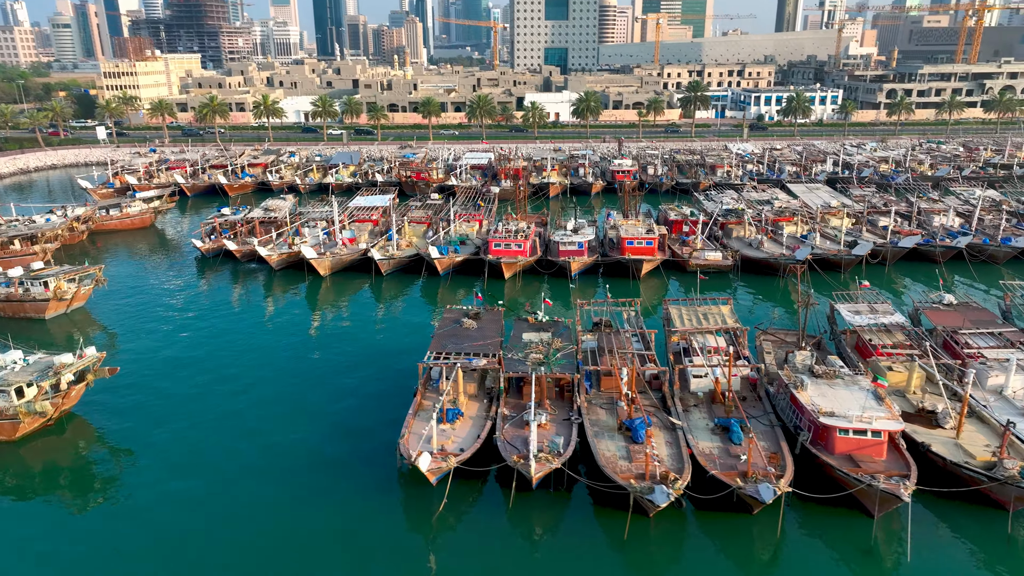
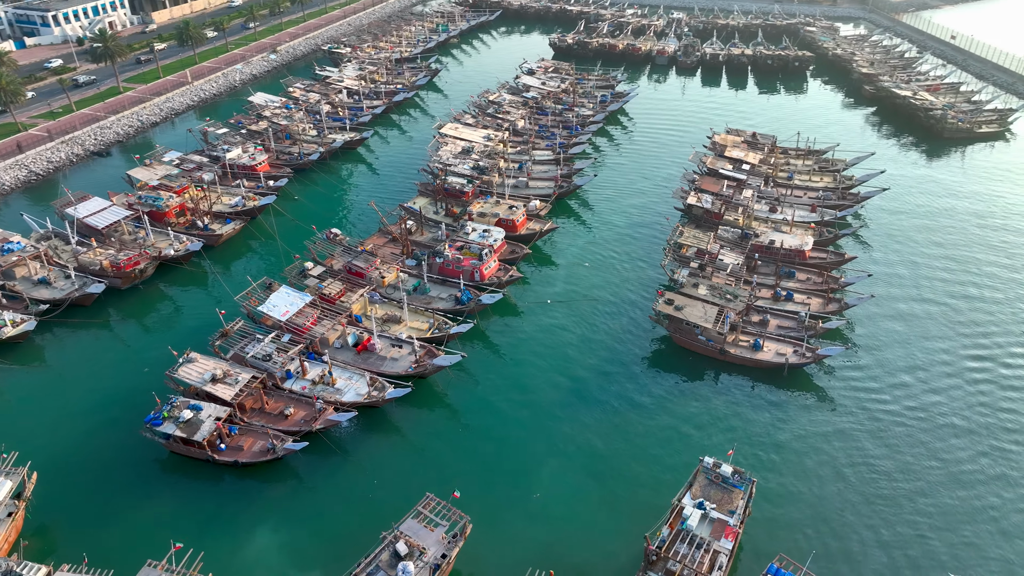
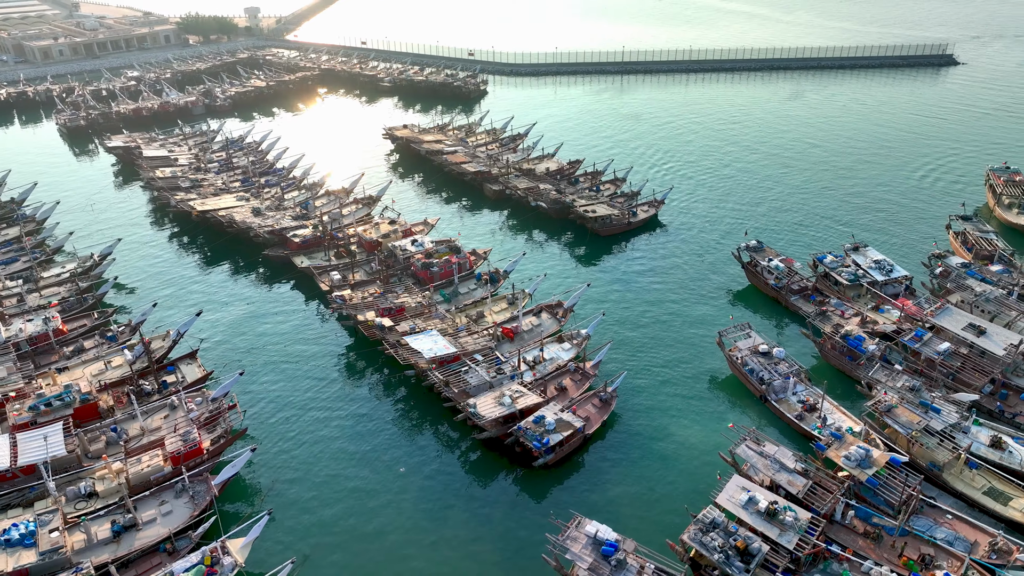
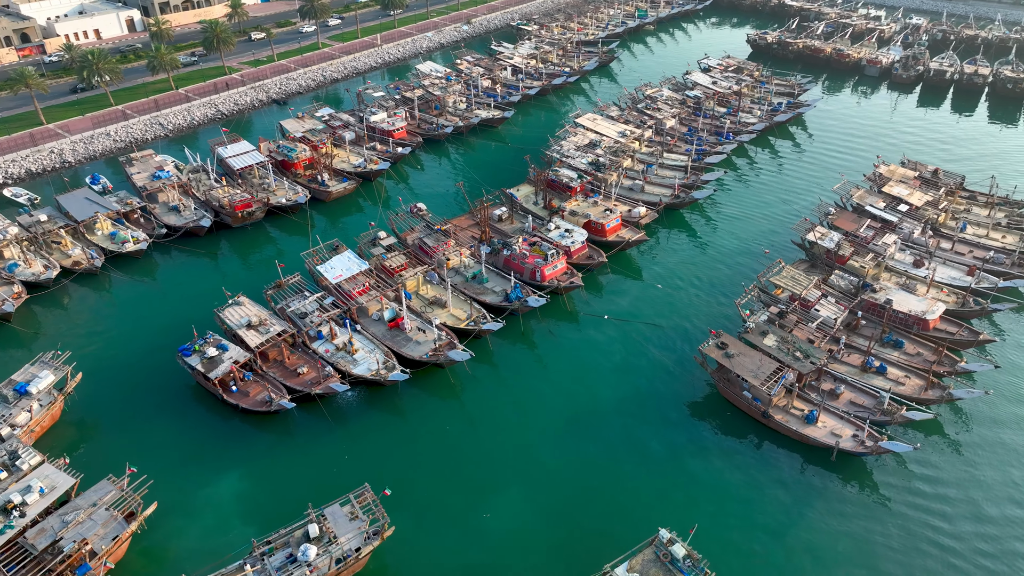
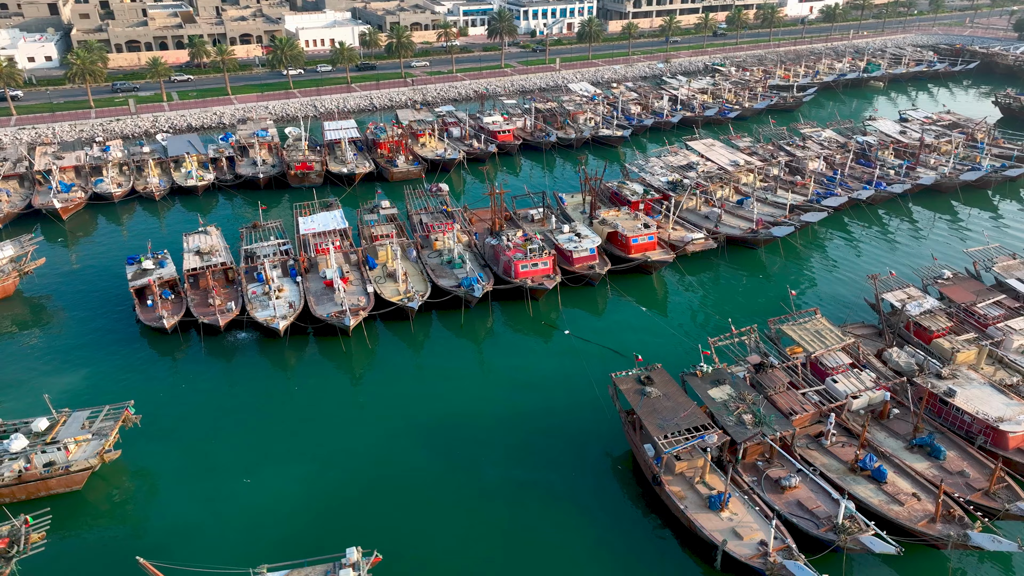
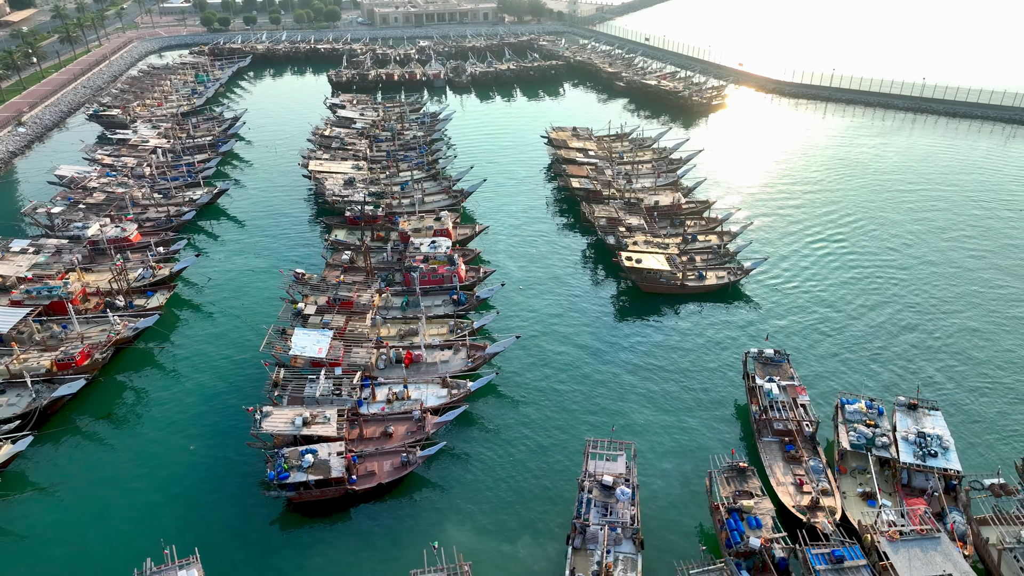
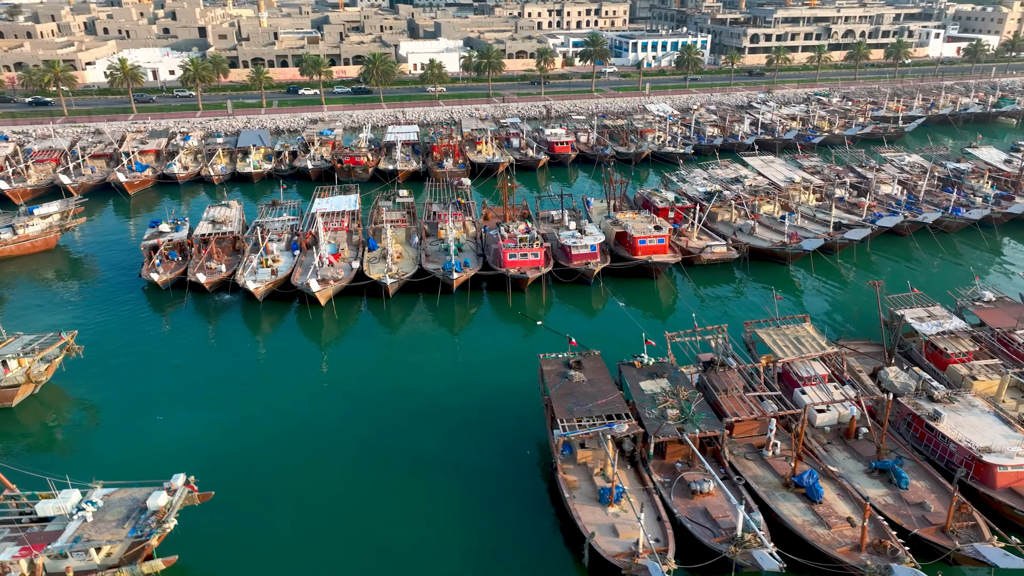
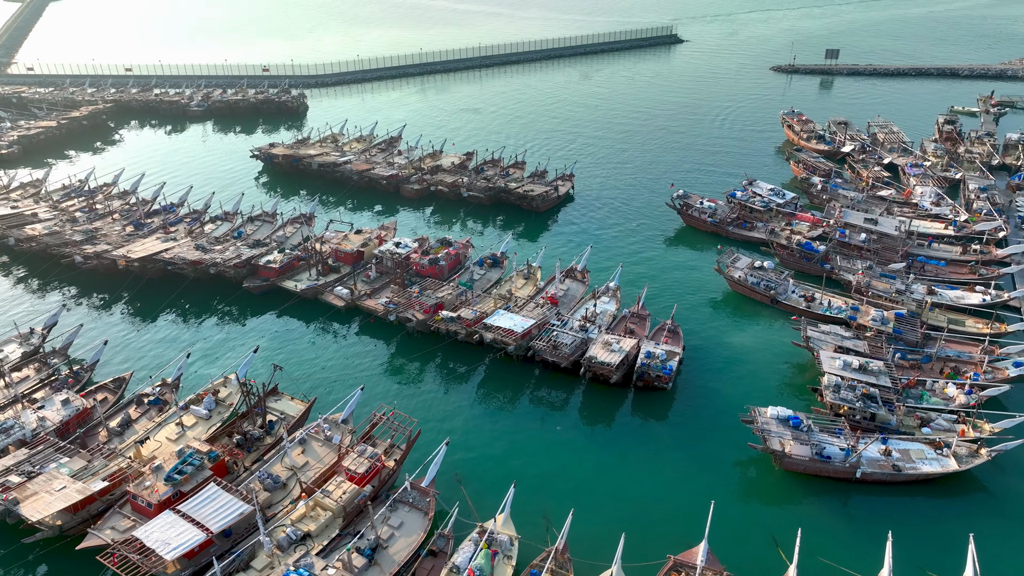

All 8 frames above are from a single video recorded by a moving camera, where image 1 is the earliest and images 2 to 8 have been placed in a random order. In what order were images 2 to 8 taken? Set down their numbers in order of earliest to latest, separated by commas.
7, 5, 4, 2, 6, 3, 8
